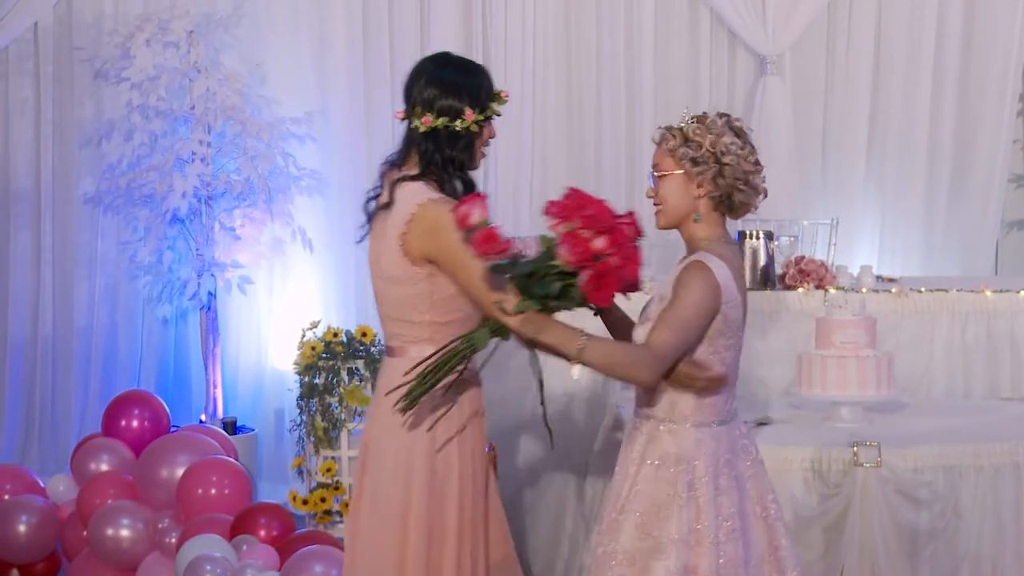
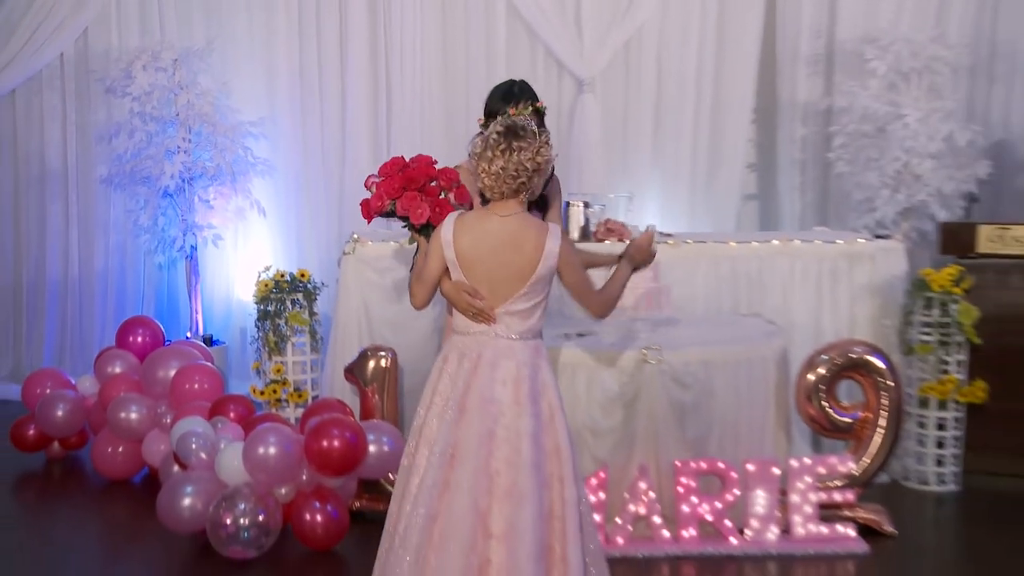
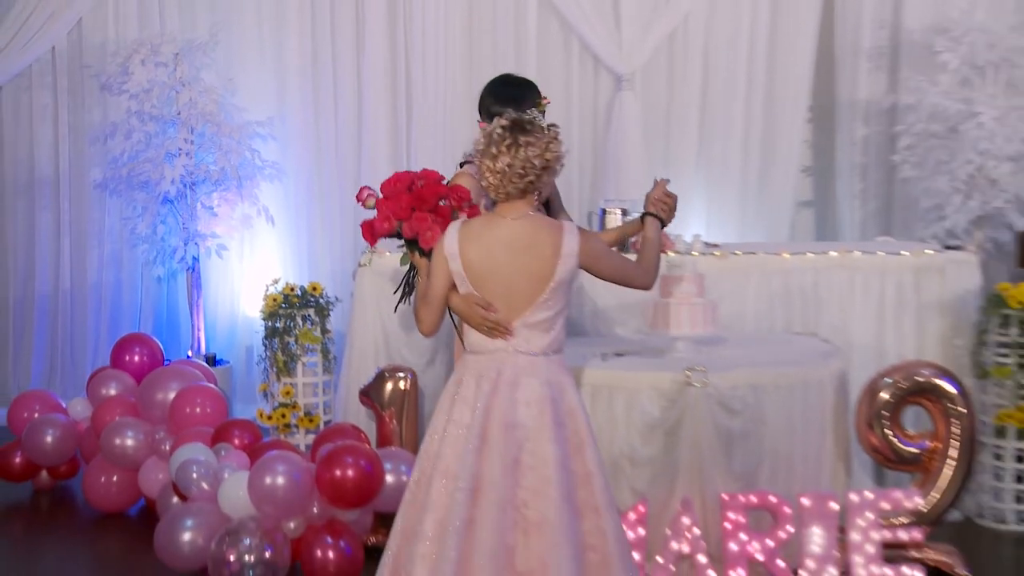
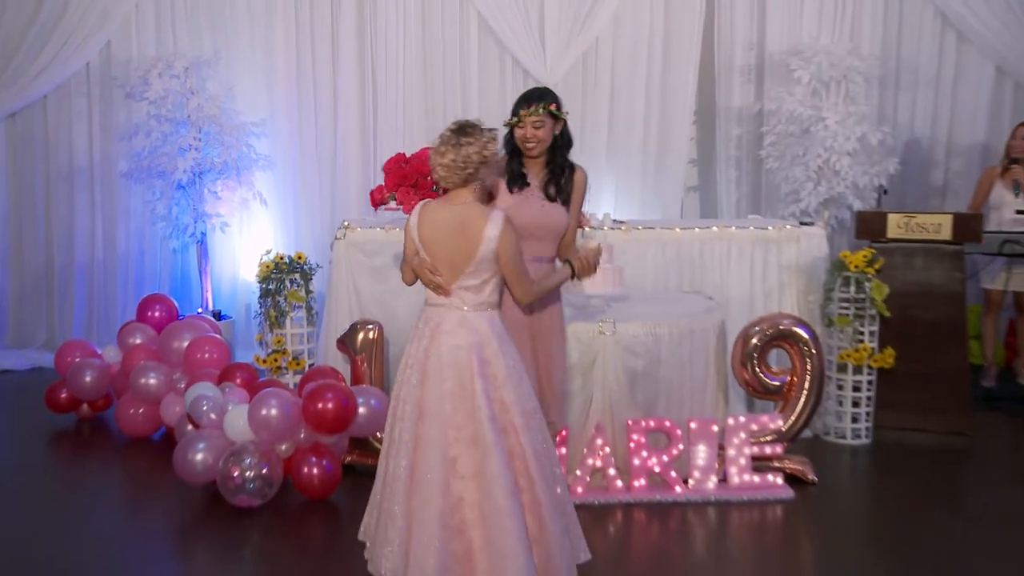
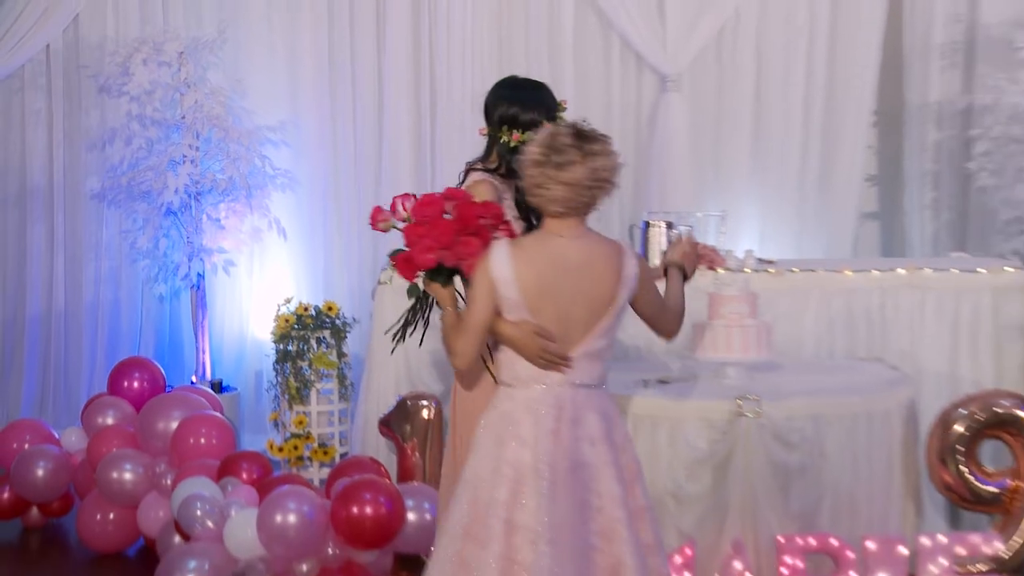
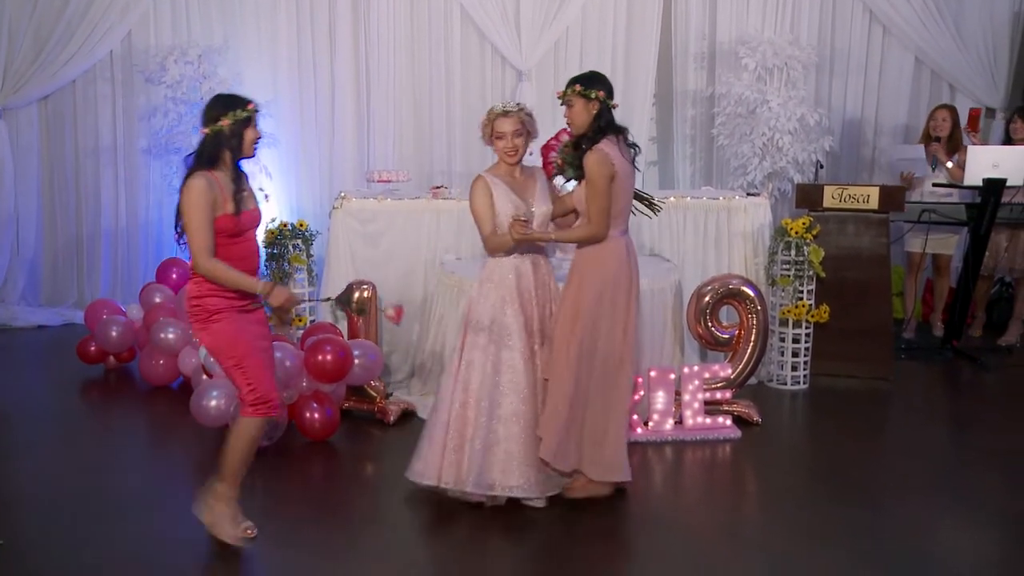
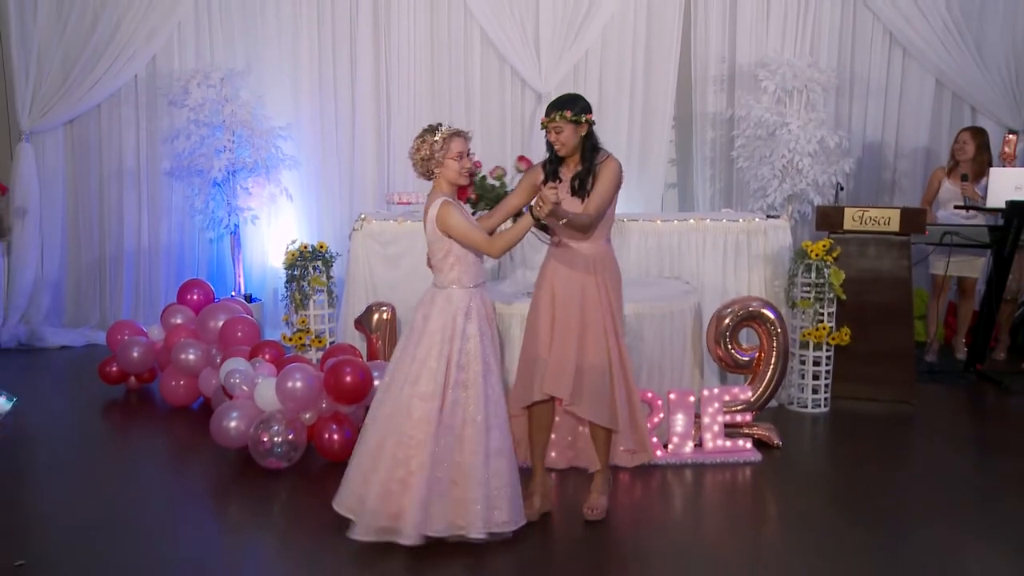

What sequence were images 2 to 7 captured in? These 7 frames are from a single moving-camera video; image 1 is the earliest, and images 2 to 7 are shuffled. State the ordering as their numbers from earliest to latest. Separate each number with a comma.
5, 3, 2, 4, 7, 6
